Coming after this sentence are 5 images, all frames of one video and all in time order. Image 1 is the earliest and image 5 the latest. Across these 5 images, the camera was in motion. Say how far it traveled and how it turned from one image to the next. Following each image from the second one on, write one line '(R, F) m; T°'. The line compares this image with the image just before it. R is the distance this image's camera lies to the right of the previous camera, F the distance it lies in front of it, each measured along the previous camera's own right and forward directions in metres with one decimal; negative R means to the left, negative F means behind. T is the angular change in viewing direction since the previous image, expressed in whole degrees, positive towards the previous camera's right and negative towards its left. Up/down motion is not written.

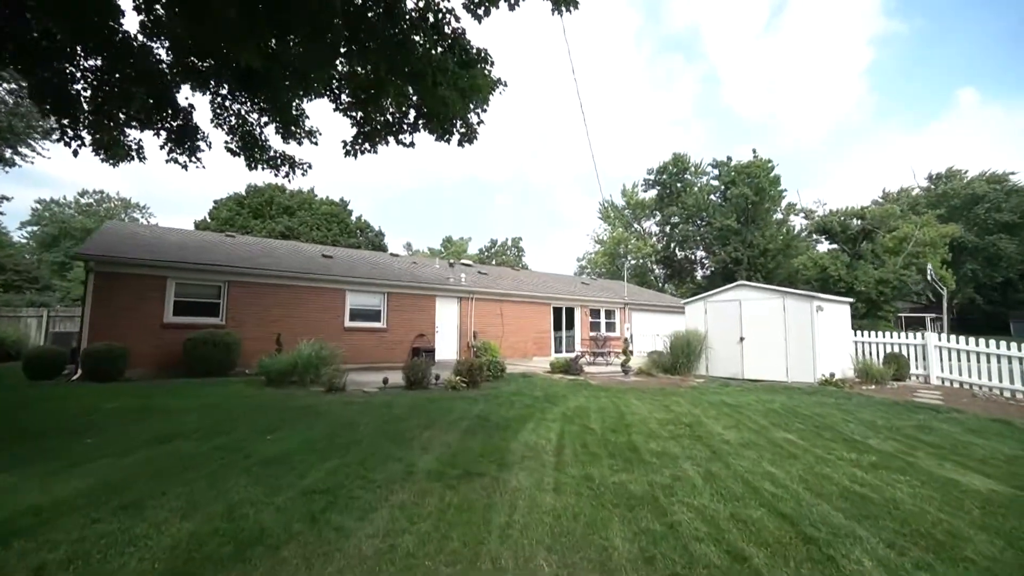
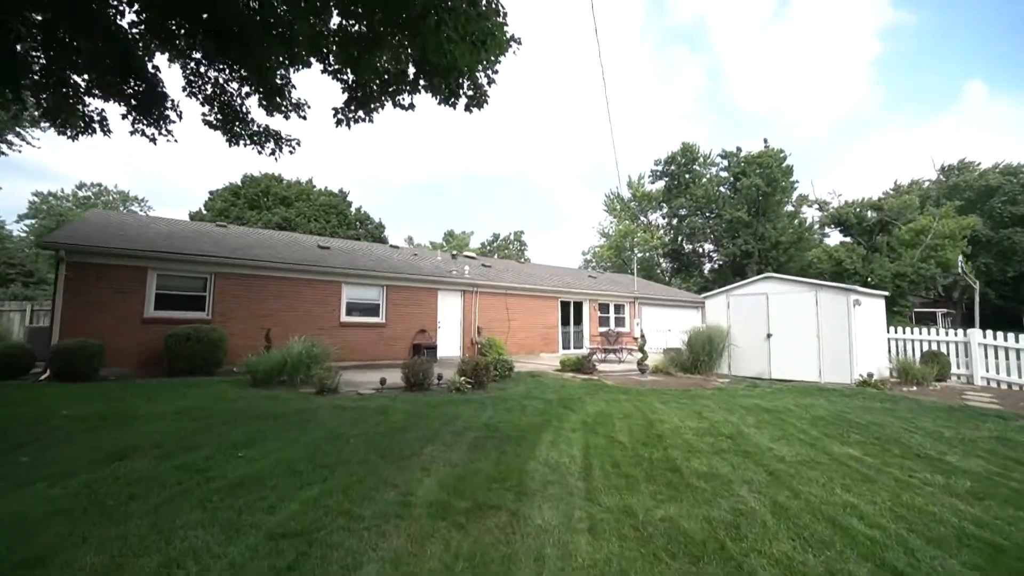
(-0.1, +0.8) m; 0°
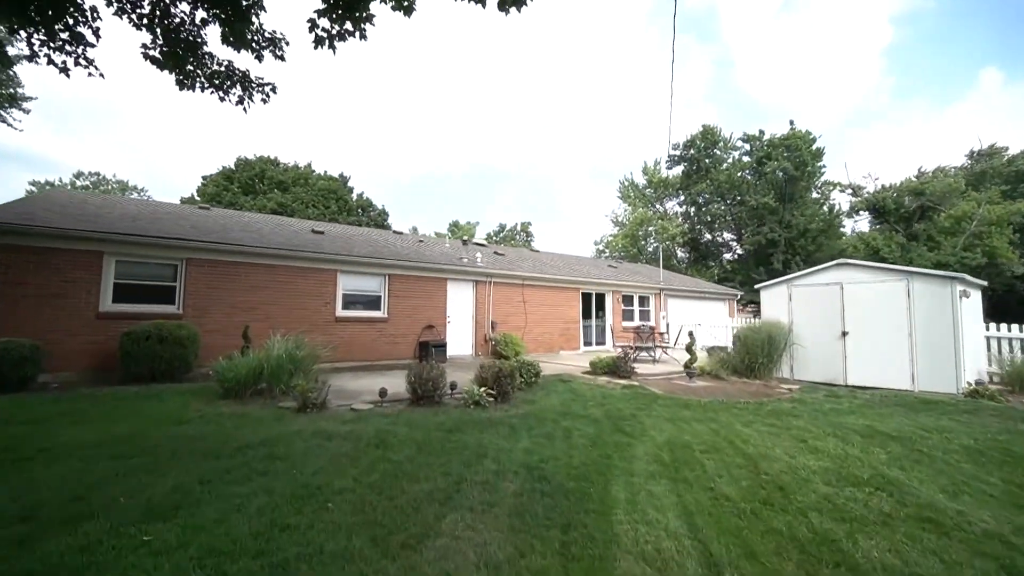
(-0.4, +1.6) m; -1°
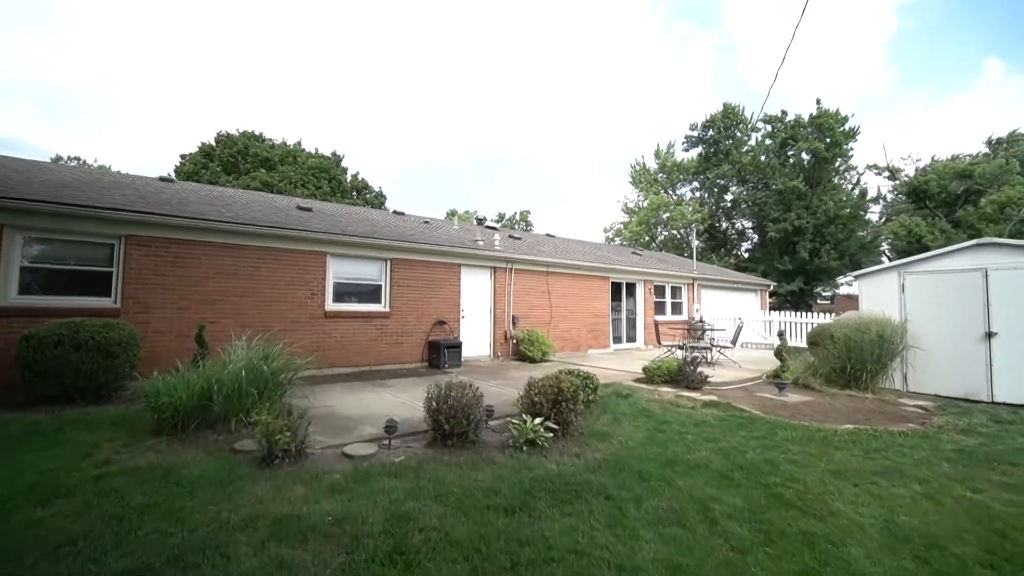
(-0.7, +2.0) m; +1°
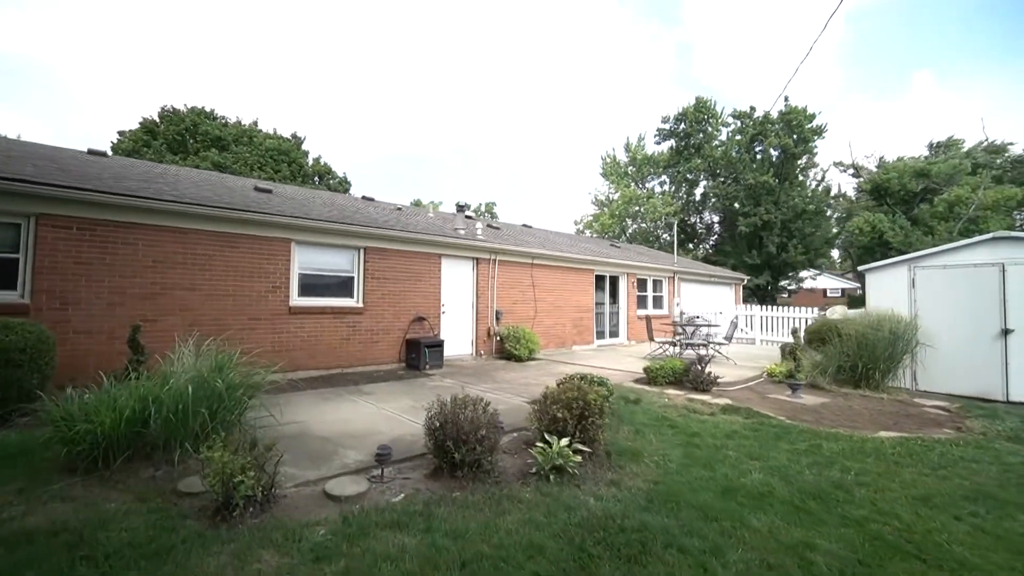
(-0.5, +0.8) m; +5°
